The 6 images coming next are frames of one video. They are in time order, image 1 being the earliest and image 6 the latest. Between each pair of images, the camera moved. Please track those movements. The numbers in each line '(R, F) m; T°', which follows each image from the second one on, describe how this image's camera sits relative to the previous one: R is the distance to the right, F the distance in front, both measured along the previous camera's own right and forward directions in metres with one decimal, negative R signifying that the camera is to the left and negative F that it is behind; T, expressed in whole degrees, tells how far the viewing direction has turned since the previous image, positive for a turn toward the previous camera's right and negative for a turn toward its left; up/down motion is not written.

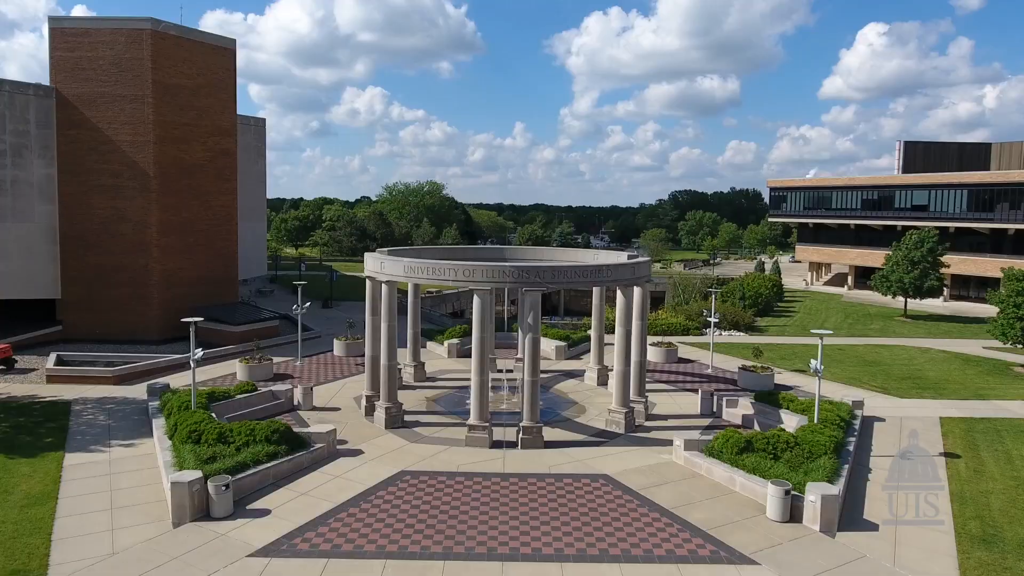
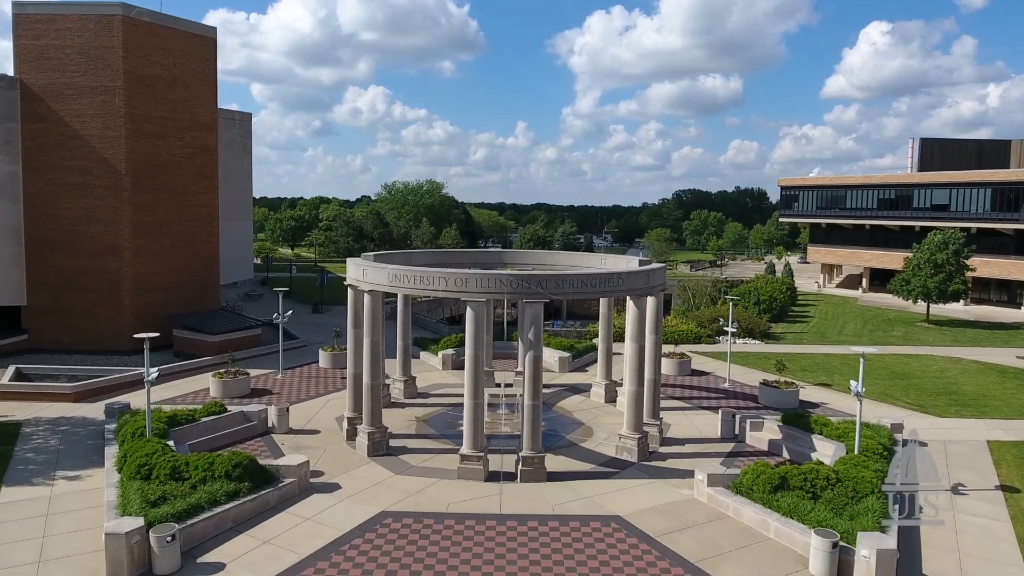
(+0.1, +2.8) m; 0°
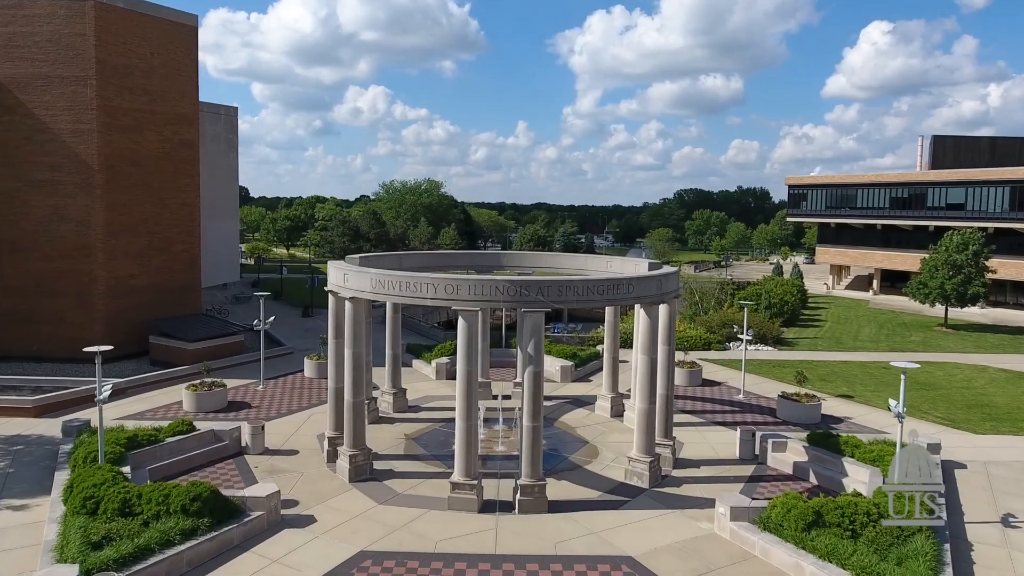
(+0.1, +2.2) m; 0°
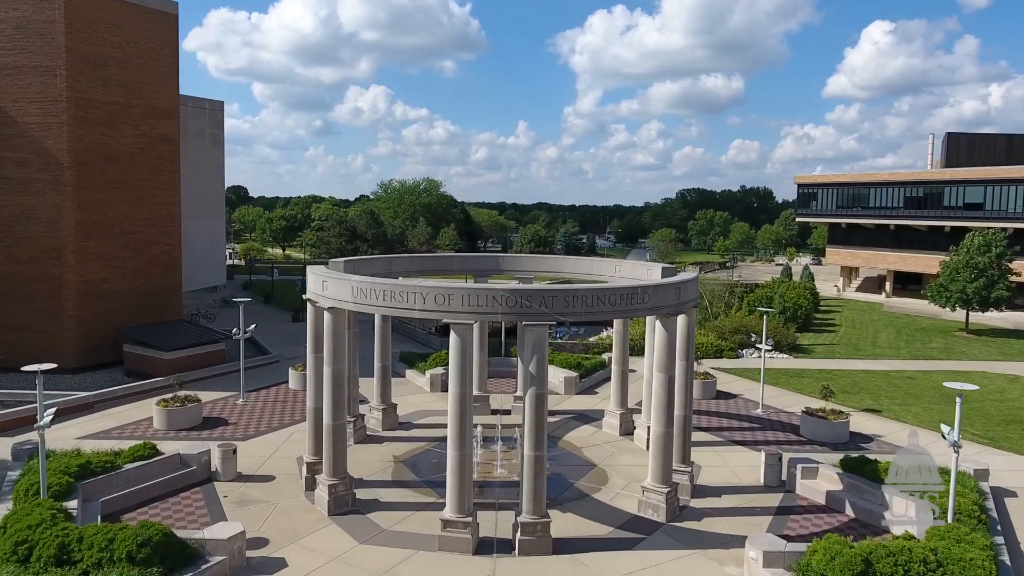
(0.0, +2.2) m; 0°
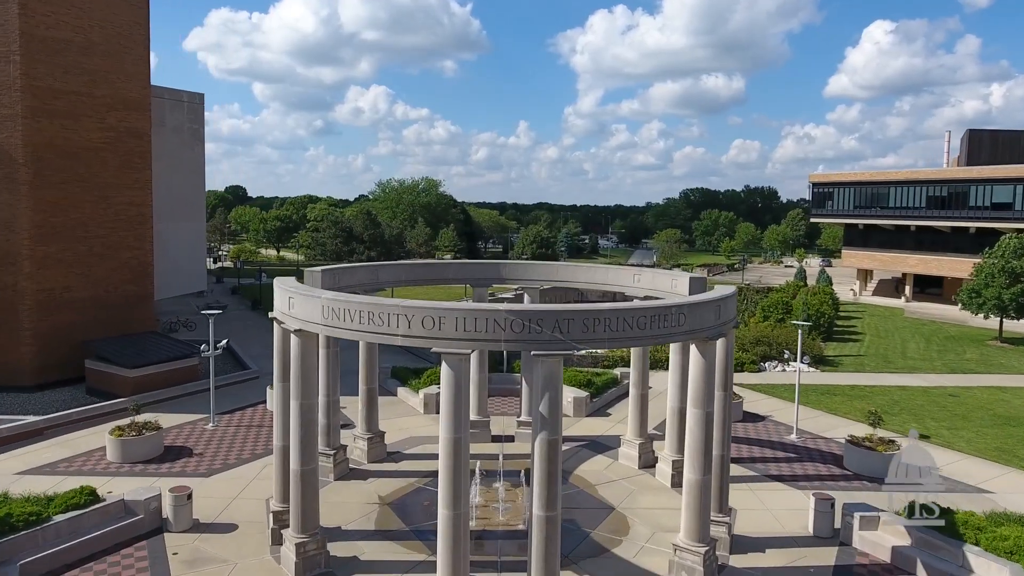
(-0.1, +3.1) m; 0°
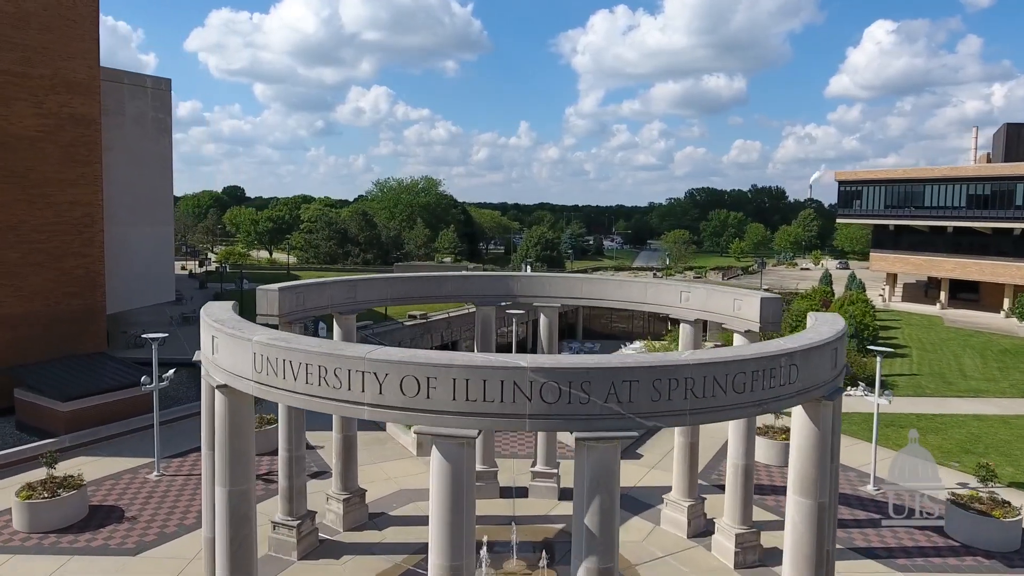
(-0.4, +4.6) m; 0°
